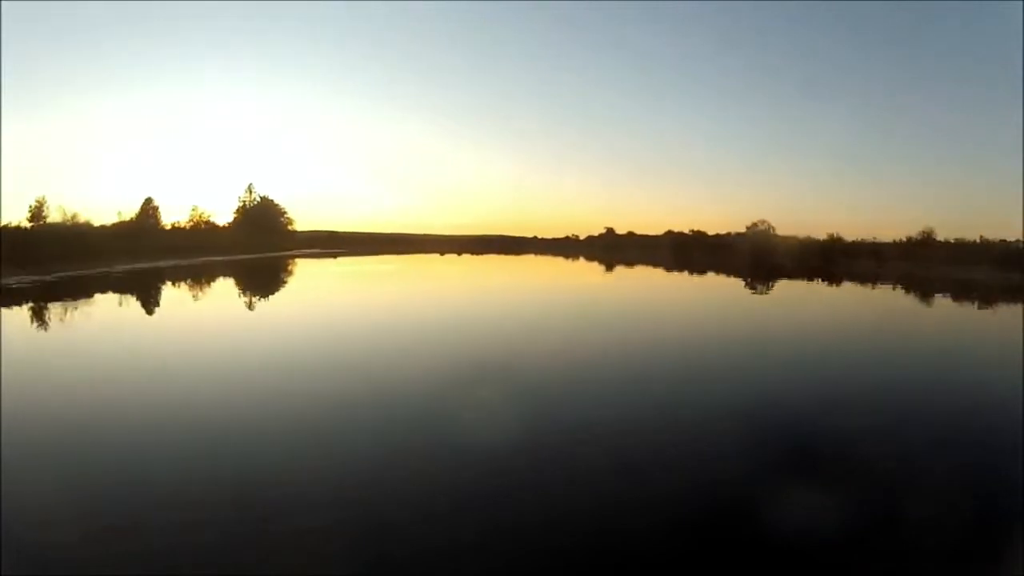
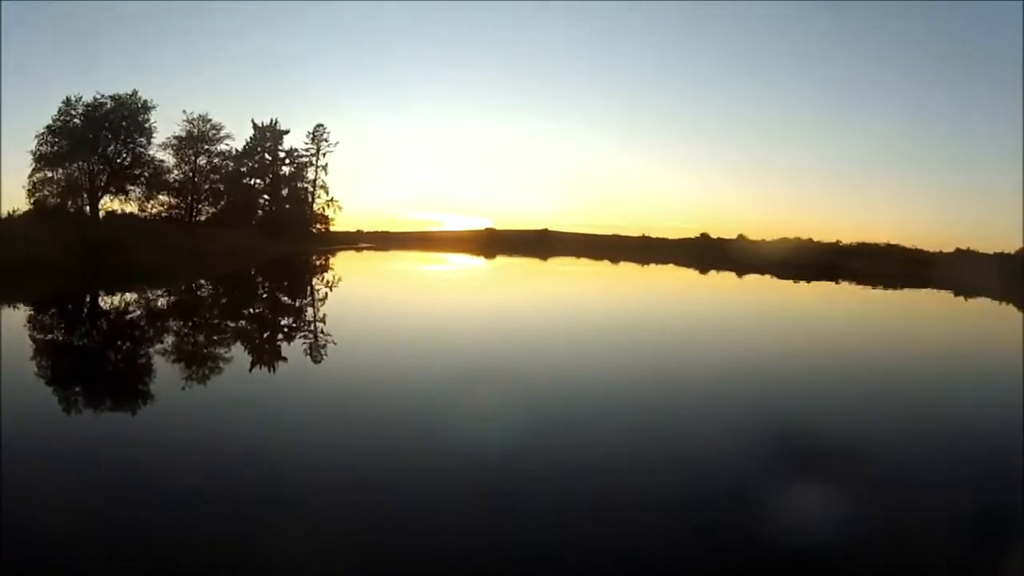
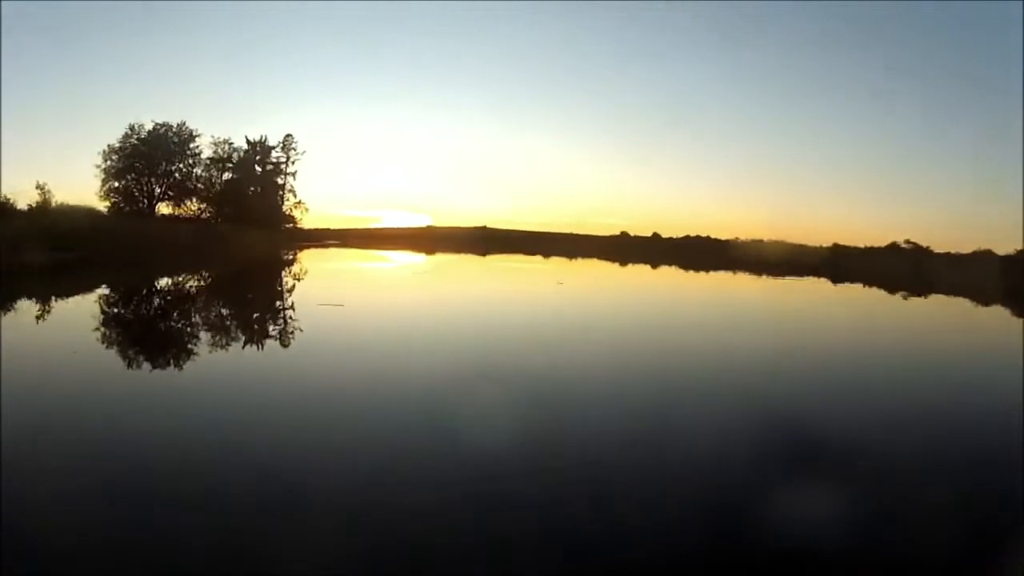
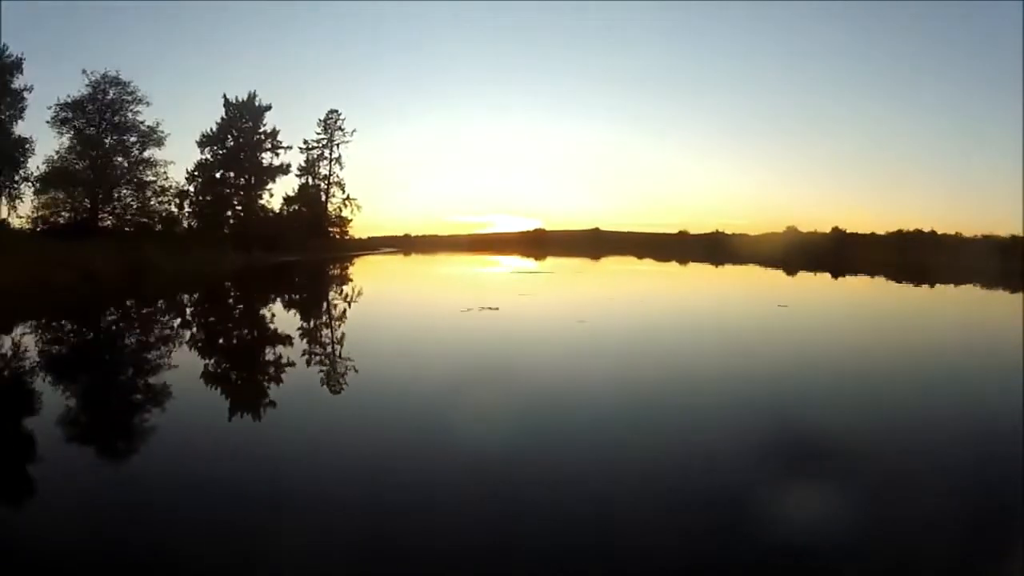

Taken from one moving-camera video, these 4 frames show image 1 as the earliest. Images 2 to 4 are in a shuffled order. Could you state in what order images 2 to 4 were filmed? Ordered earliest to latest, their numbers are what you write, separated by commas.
3, 2, 4
